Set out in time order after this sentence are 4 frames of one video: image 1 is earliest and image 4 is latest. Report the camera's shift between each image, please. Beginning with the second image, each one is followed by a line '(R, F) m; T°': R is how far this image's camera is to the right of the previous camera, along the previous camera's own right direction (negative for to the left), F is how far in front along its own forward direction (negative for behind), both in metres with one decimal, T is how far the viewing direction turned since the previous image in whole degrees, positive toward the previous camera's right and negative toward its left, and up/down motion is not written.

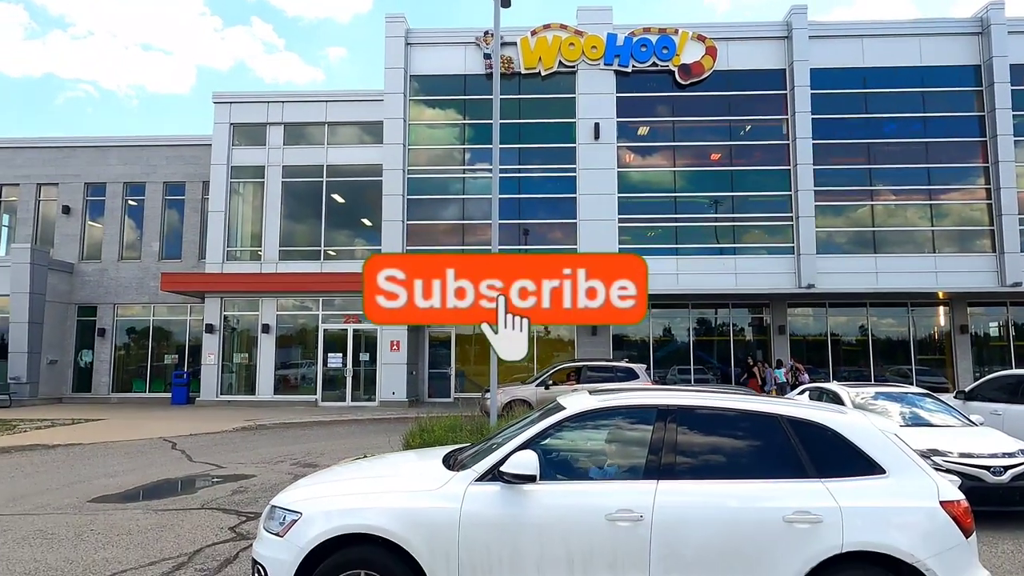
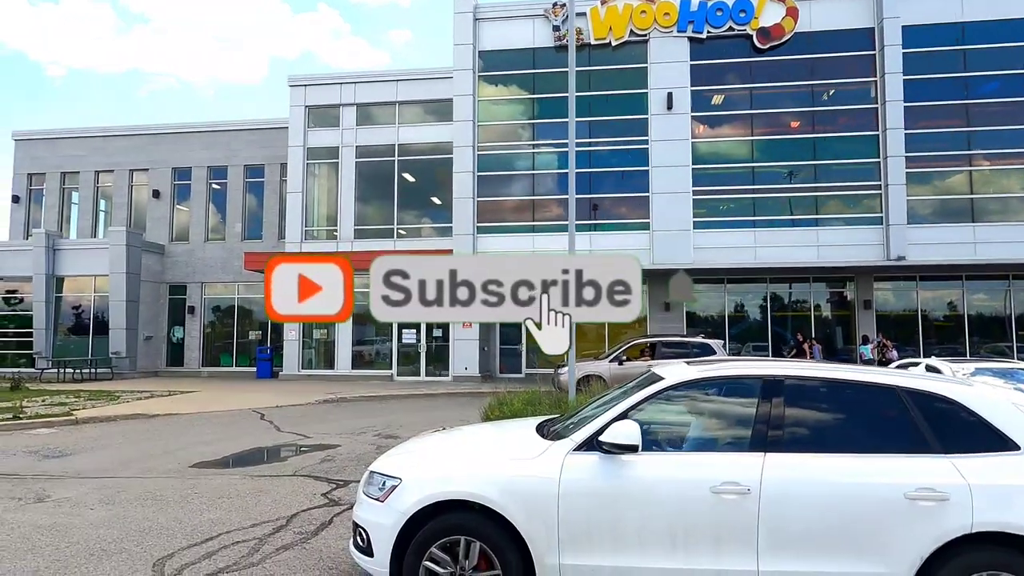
(-0.2, +0.1) m; -6°
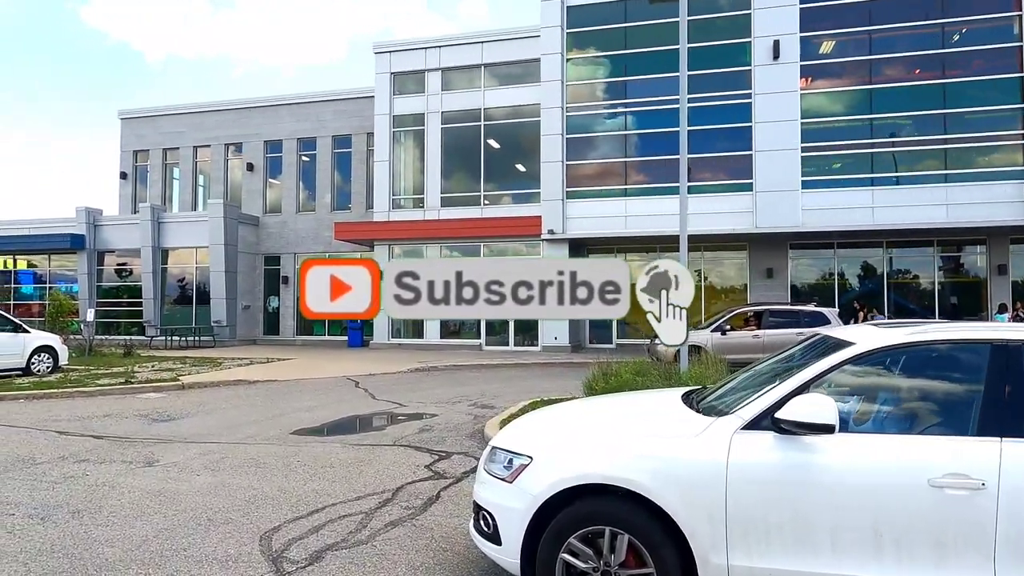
(-0.4, +0.6) m; -7°
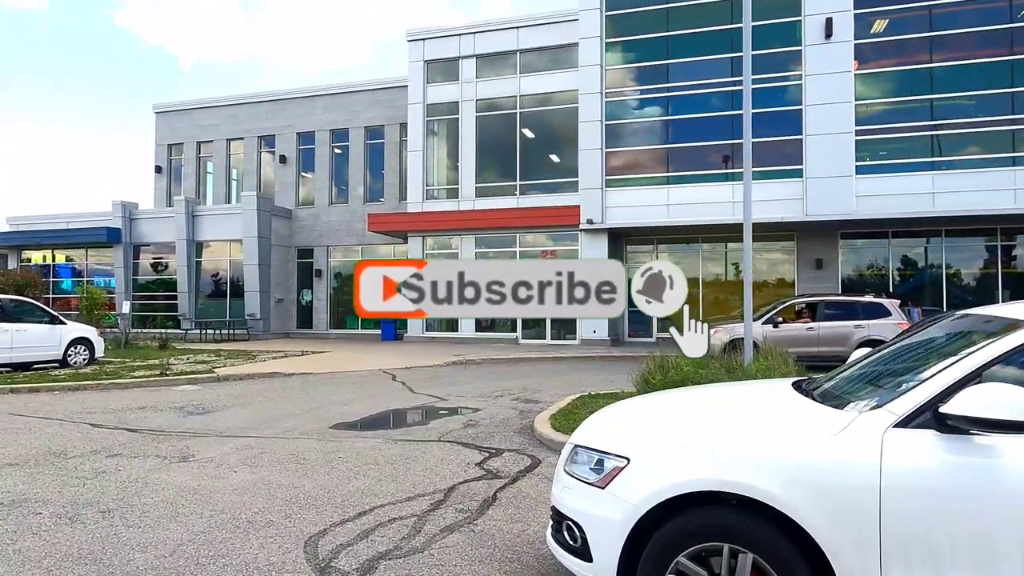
(-0.3, +0.5) m; -2°
